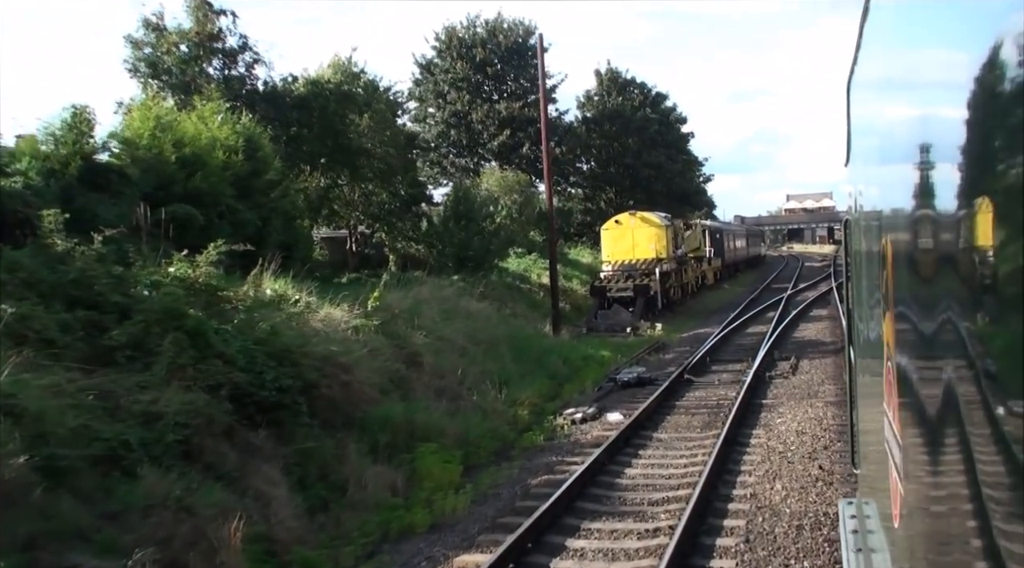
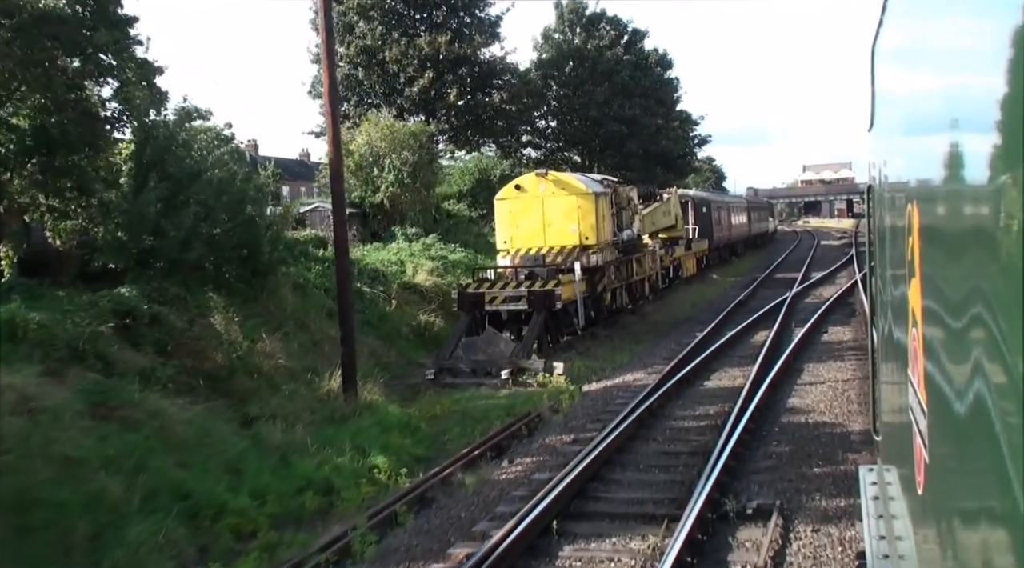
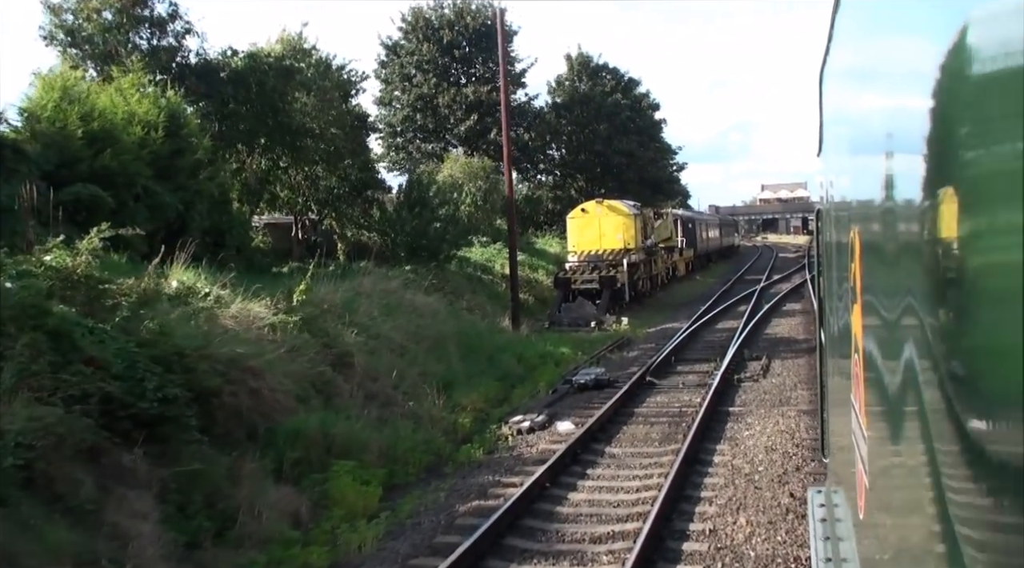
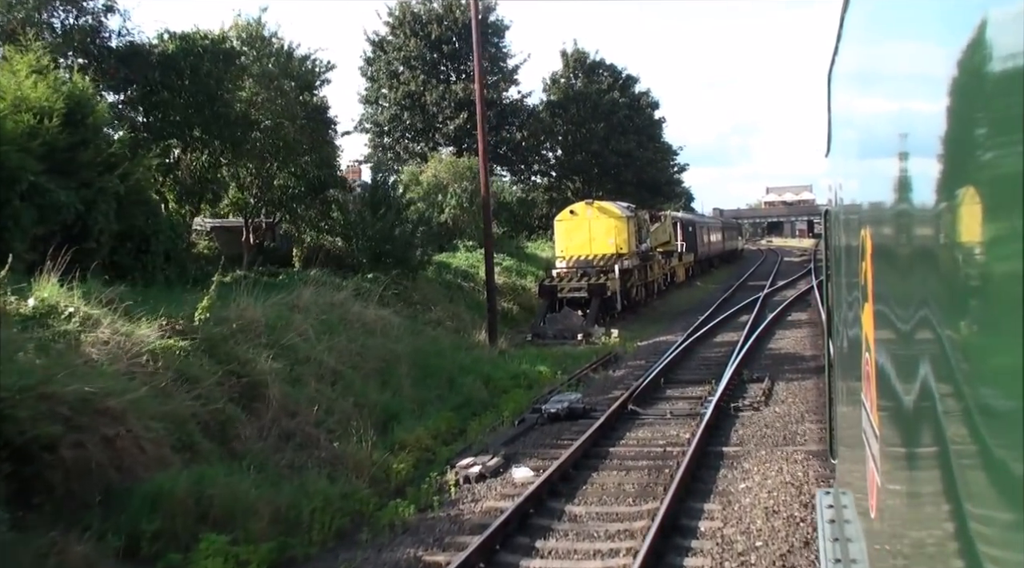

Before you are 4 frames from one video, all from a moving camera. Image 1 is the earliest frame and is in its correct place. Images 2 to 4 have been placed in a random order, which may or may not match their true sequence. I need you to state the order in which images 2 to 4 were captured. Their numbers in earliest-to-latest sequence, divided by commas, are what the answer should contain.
3, 4, 2
